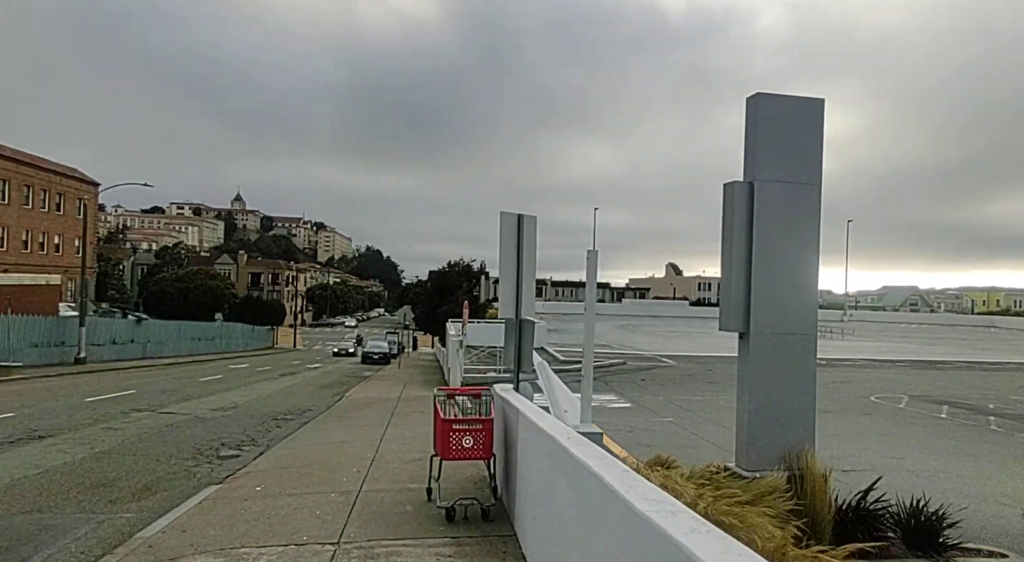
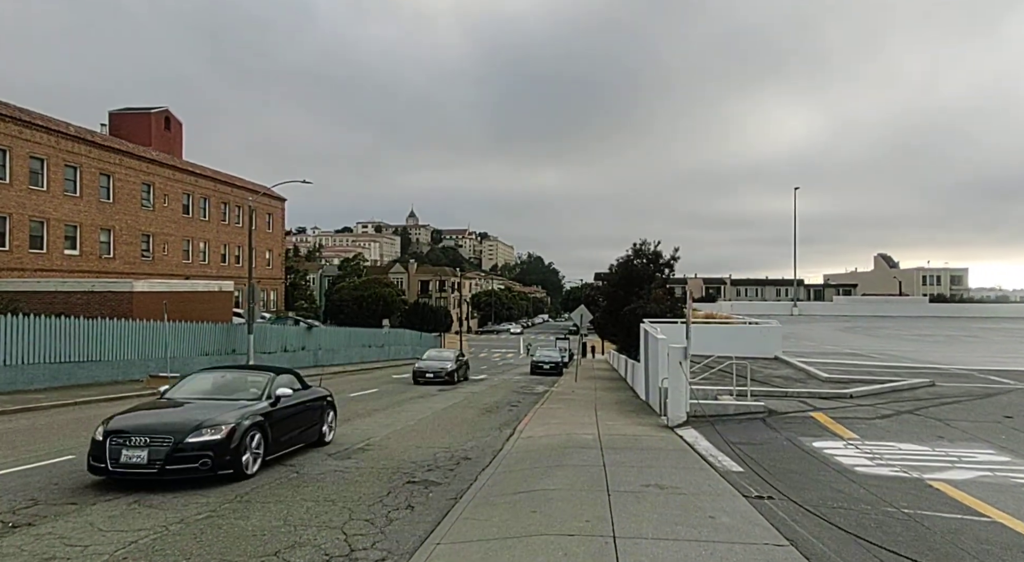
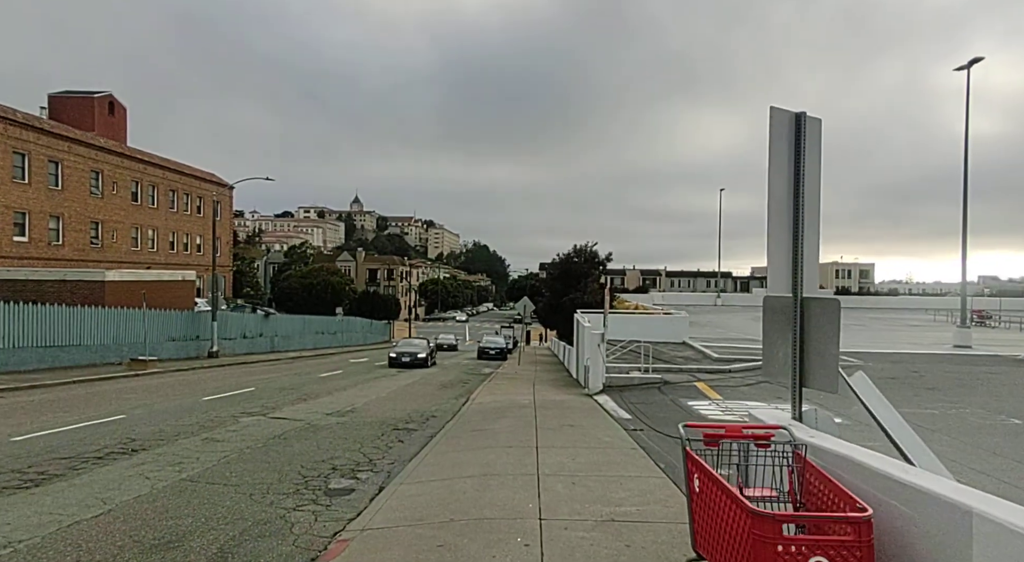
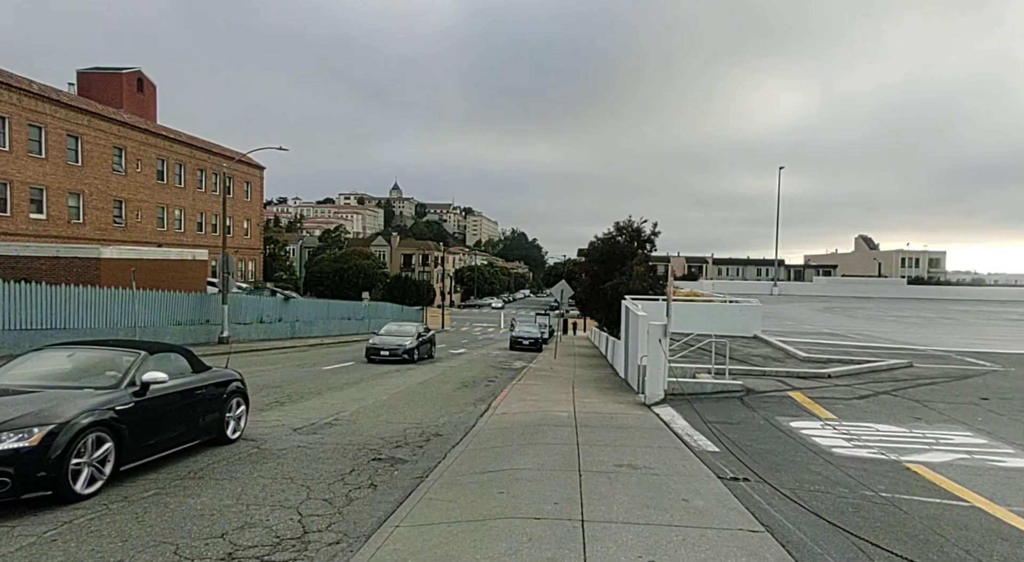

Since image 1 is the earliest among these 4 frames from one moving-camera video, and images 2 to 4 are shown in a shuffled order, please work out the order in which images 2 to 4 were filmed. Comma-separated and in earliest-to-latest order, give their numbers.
3, 2, 4
